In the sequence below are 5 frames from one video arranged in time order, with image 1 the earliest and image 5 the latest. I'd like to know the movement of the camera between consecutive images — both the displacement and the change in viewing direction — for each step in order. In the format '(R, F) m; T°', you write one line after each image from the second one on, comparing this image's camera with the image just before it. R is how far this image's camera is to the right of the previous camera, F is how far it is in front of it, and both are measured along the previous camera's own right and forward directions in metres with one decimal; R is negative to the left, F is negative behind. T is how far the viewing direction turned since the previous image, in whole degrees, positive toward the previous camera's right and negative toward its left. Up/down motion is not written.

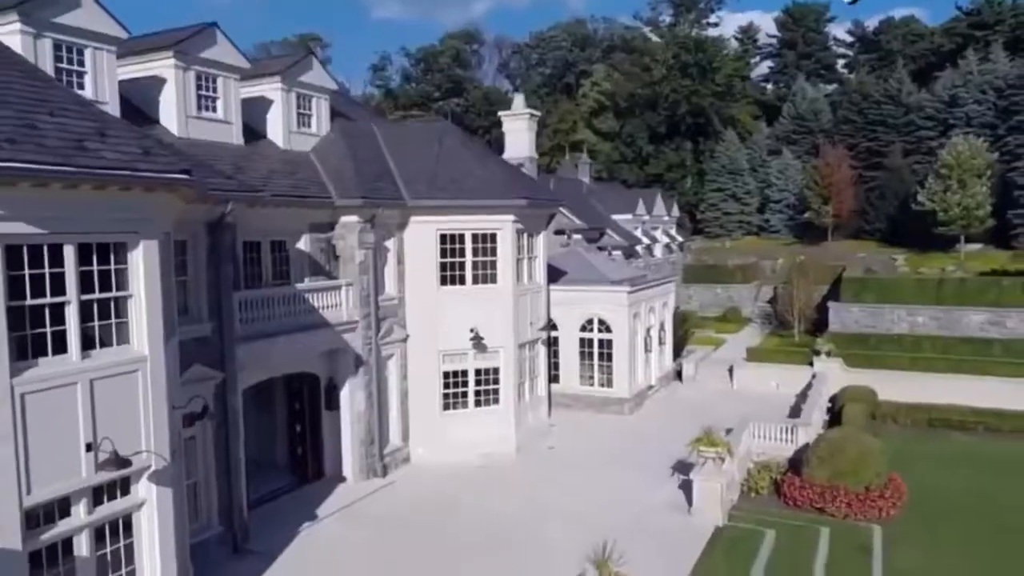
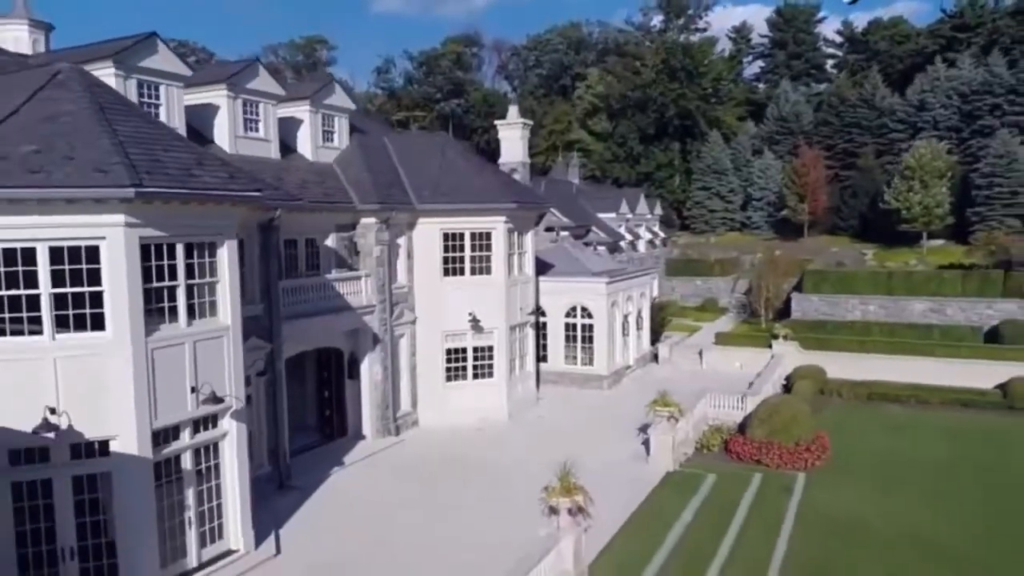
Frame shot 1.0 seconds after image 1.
(+0.2, -3.6) m; 0°
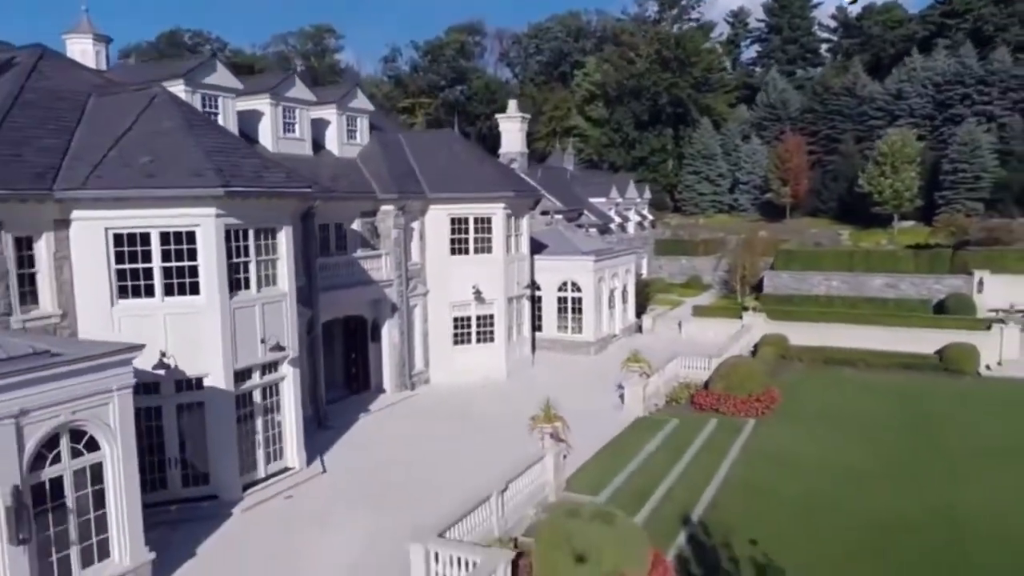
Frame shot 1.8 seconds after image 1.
(+0.2, -3.8) m; 0°
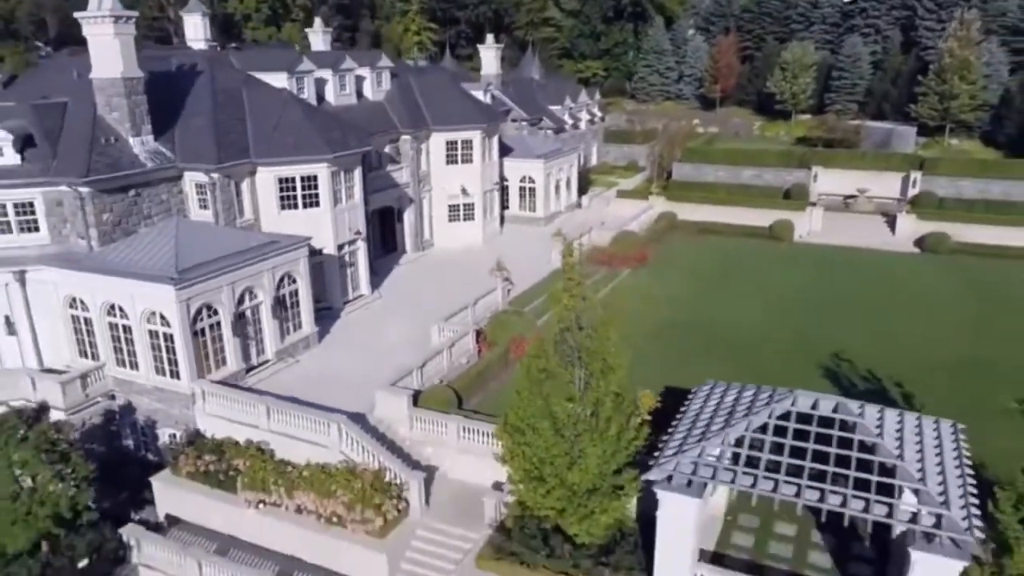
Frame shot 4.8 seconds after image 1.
(+1.1, -15.2) m; +1°
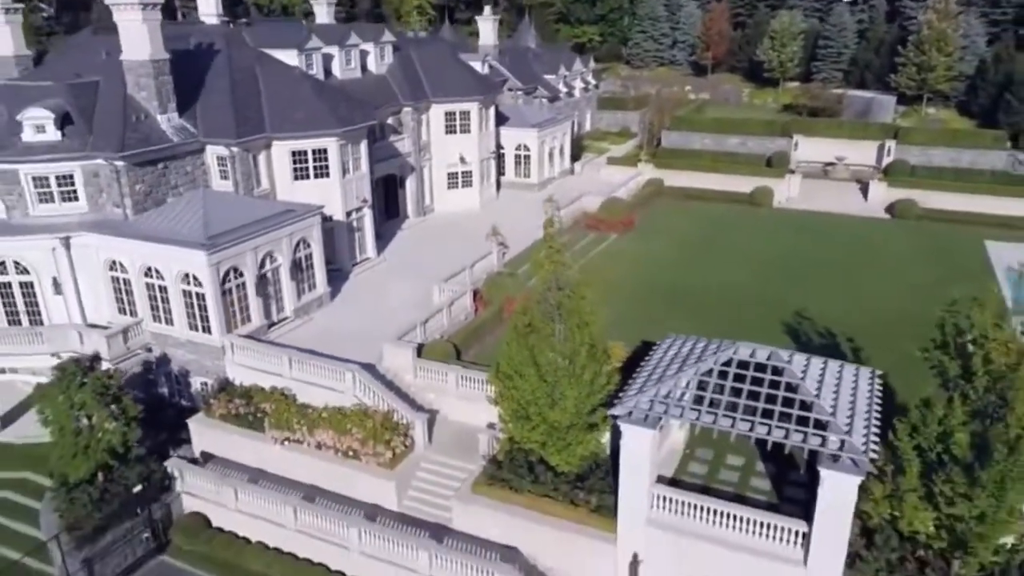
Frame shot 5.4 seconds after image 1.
(+0.2, -3.0) m; 0°
